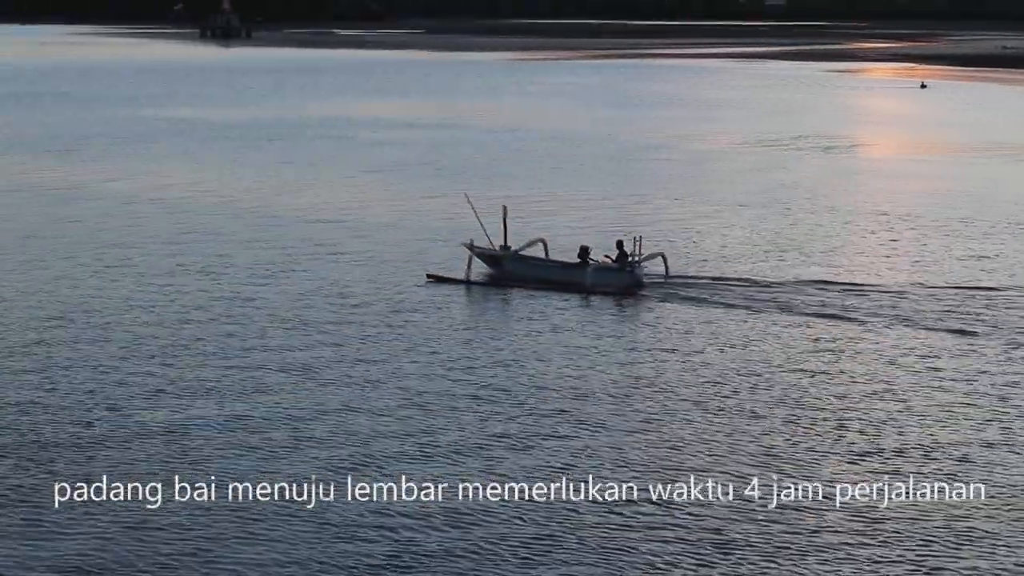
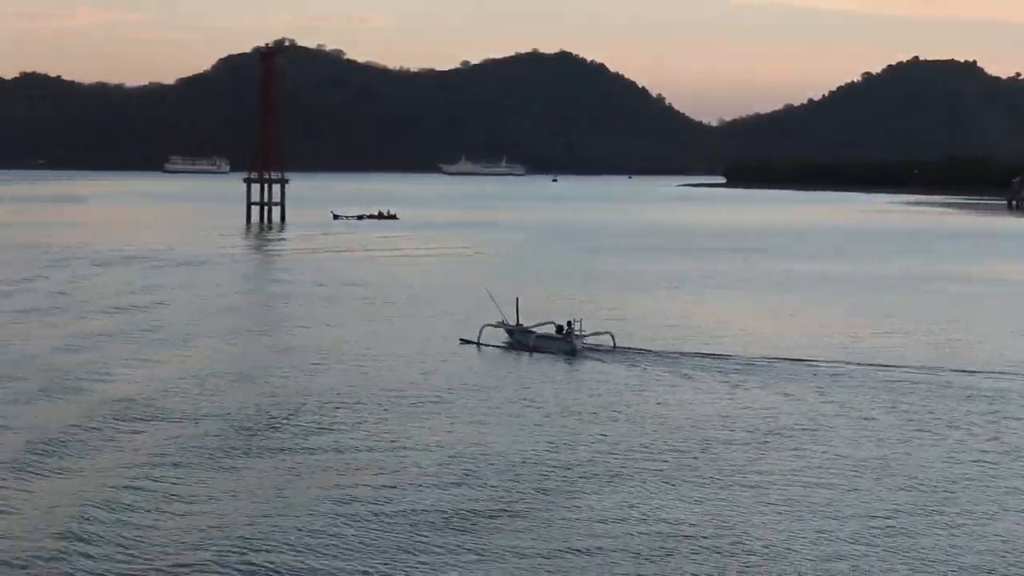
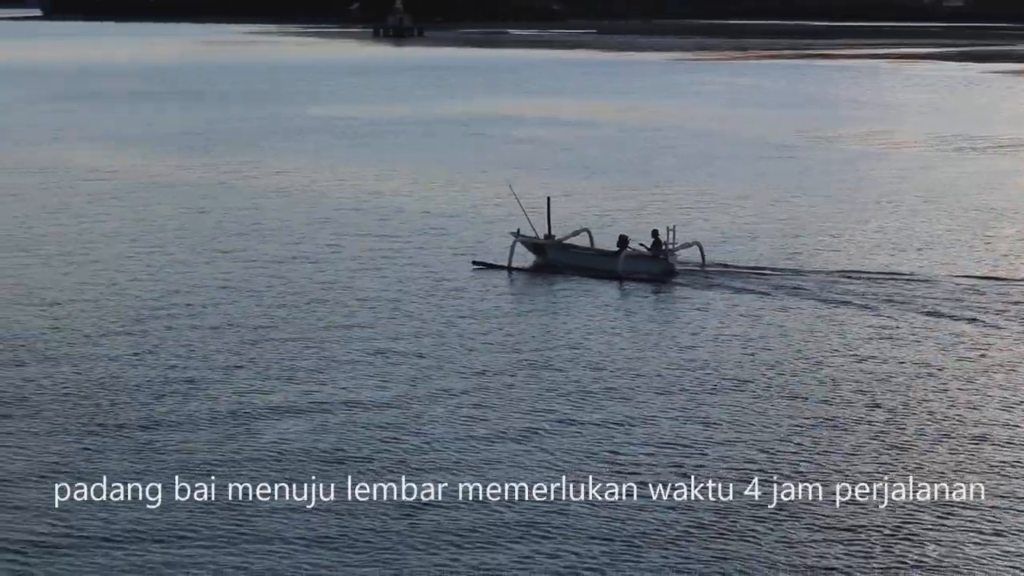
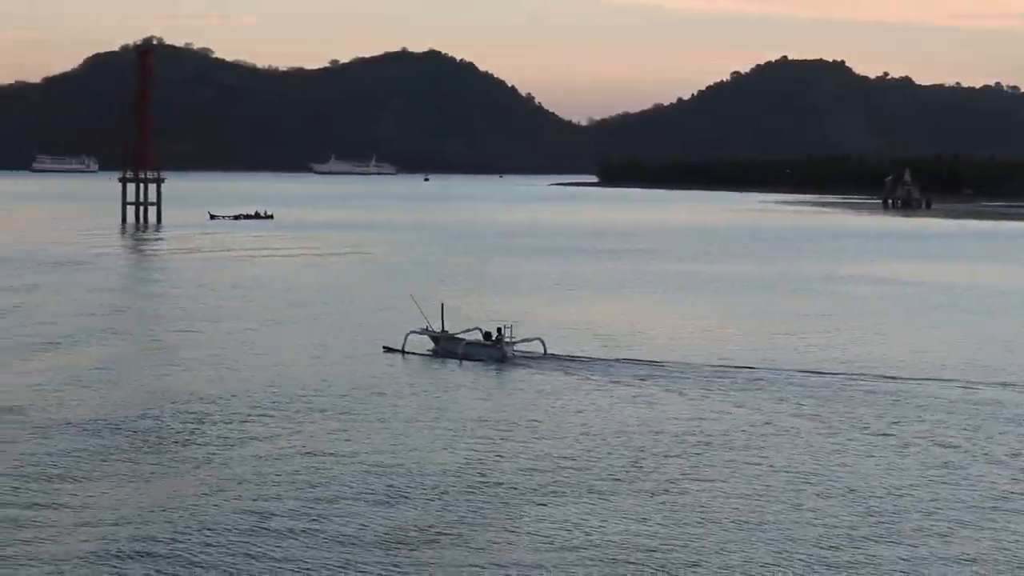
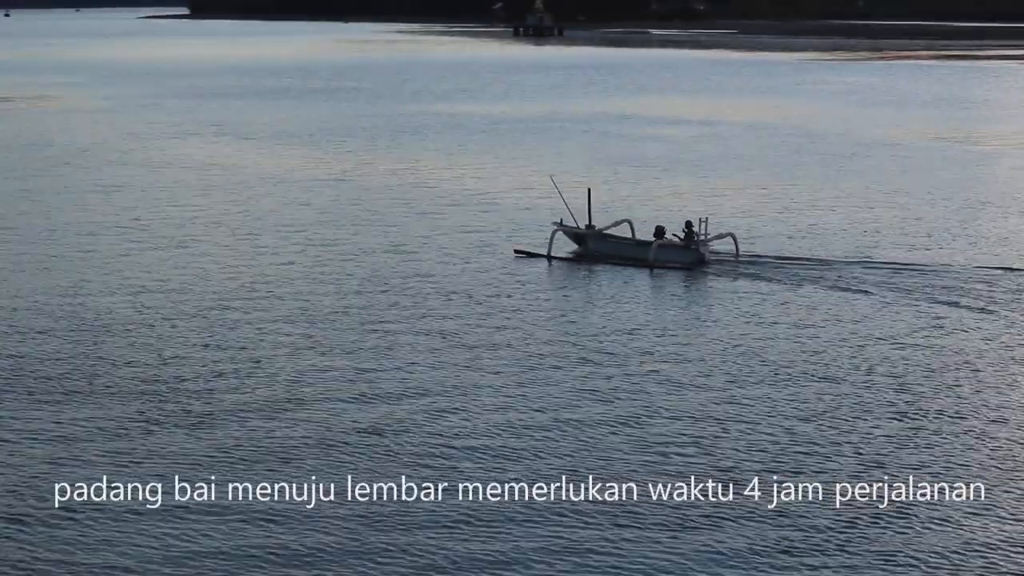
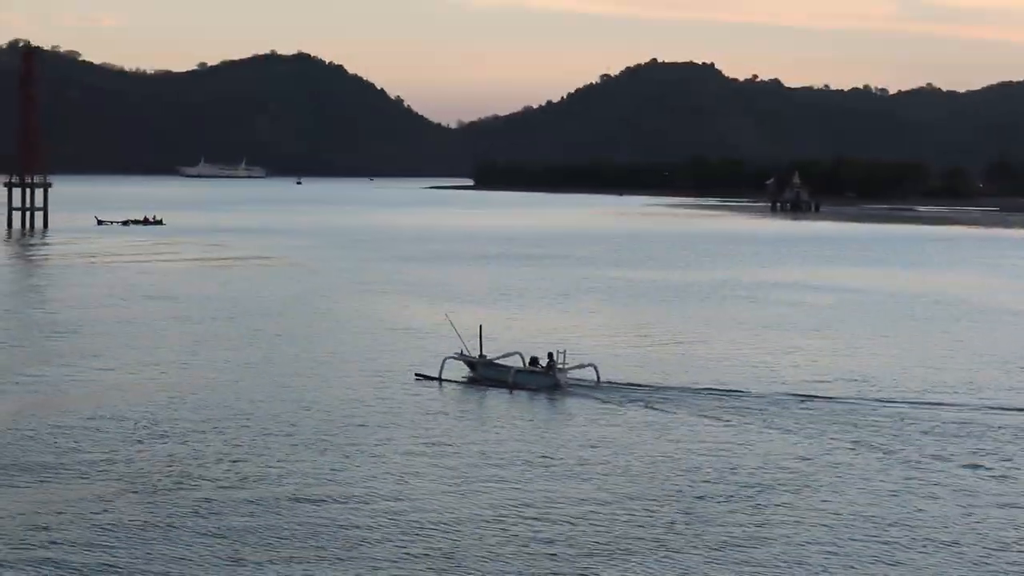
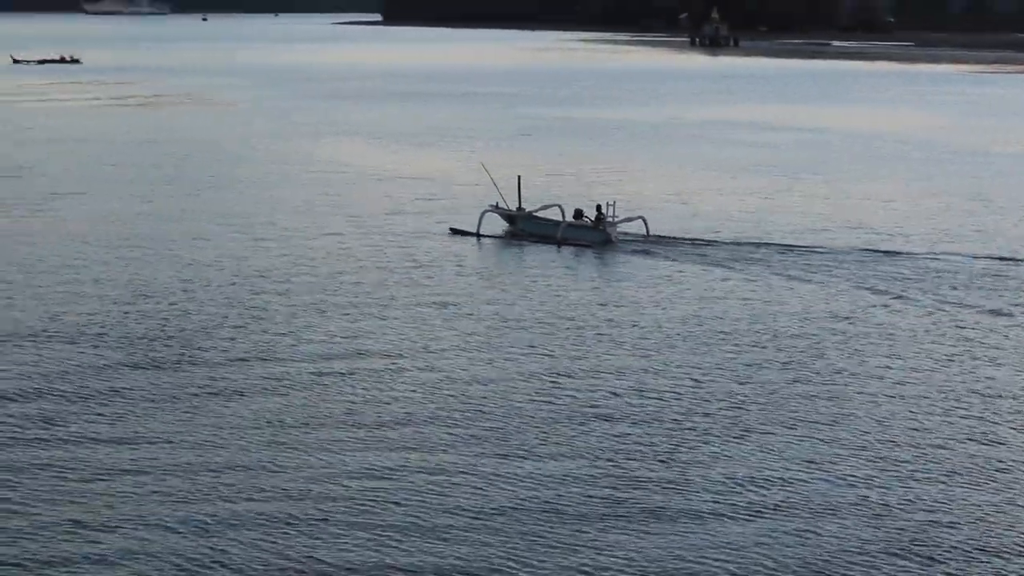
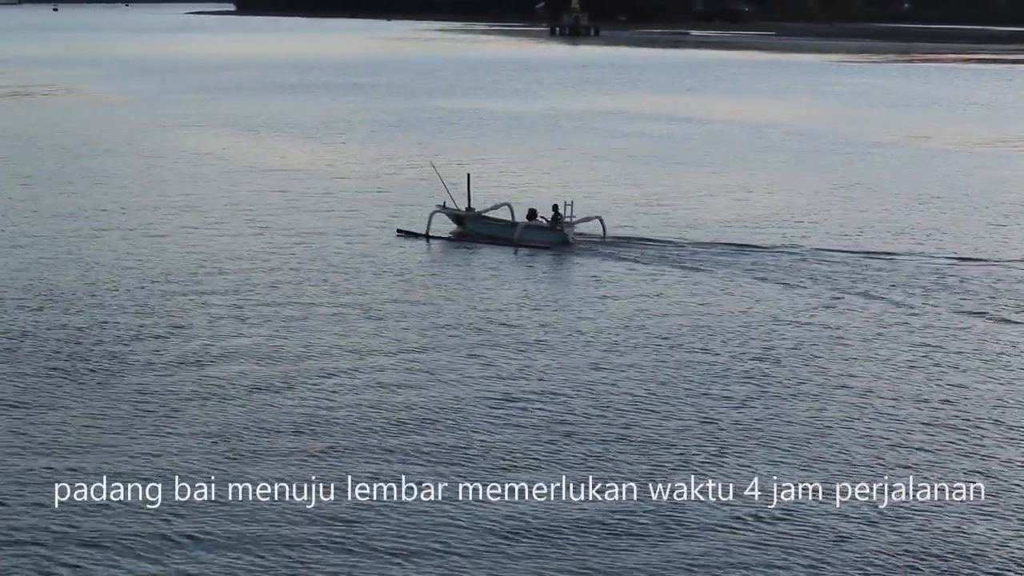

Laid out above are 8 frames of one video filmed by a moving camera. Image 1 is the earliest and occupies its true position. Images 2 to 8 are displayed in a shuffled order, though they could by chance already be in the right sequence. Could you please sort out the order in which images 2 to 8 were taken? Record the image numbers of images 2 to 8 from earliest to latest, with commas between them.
3, 5, 8, 7, 6, 4, 2
